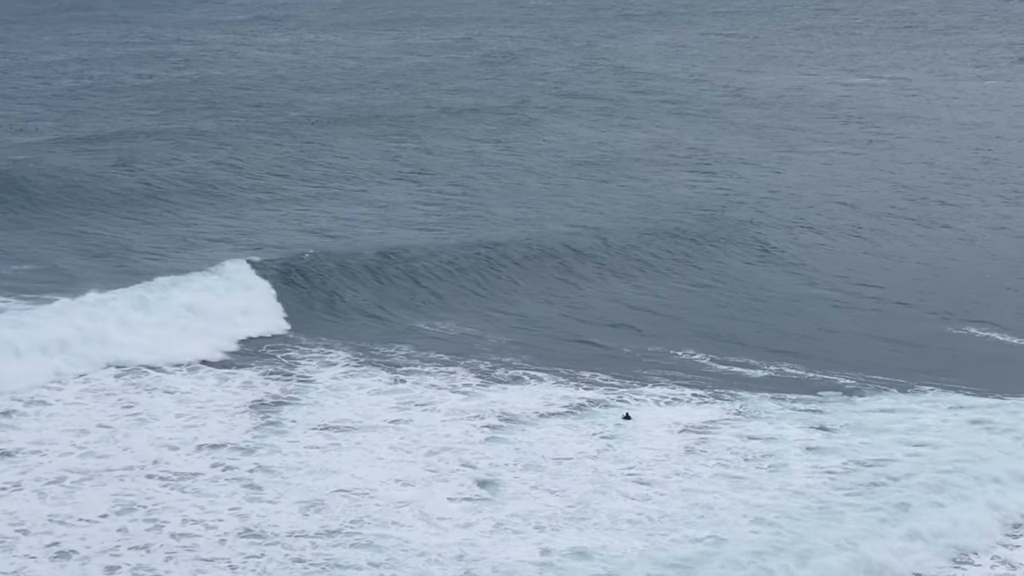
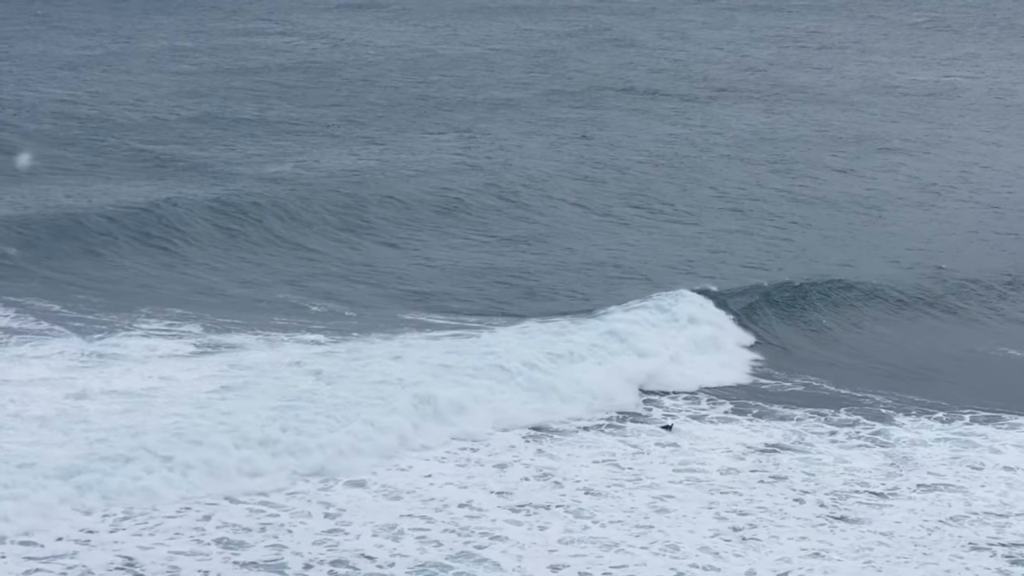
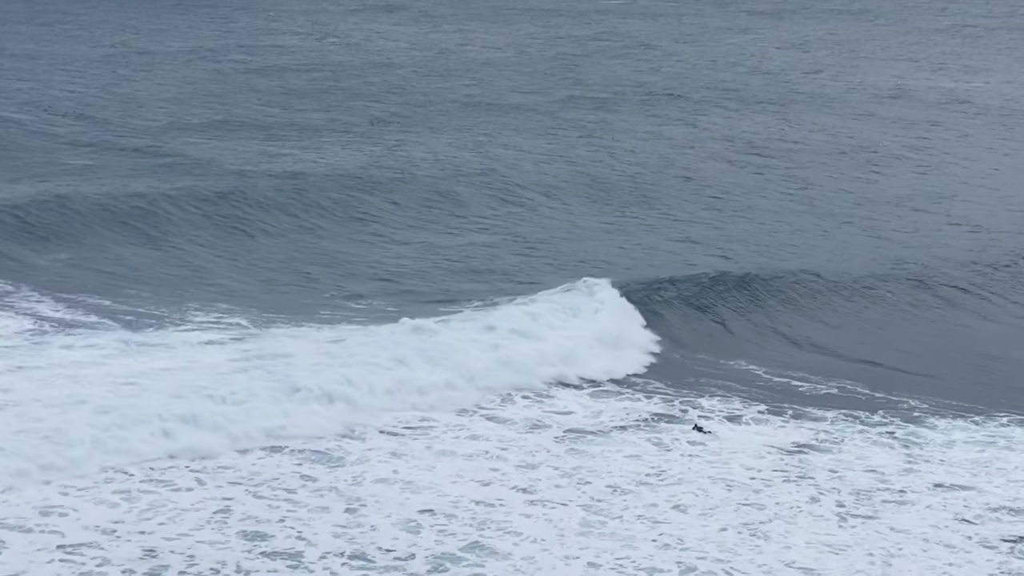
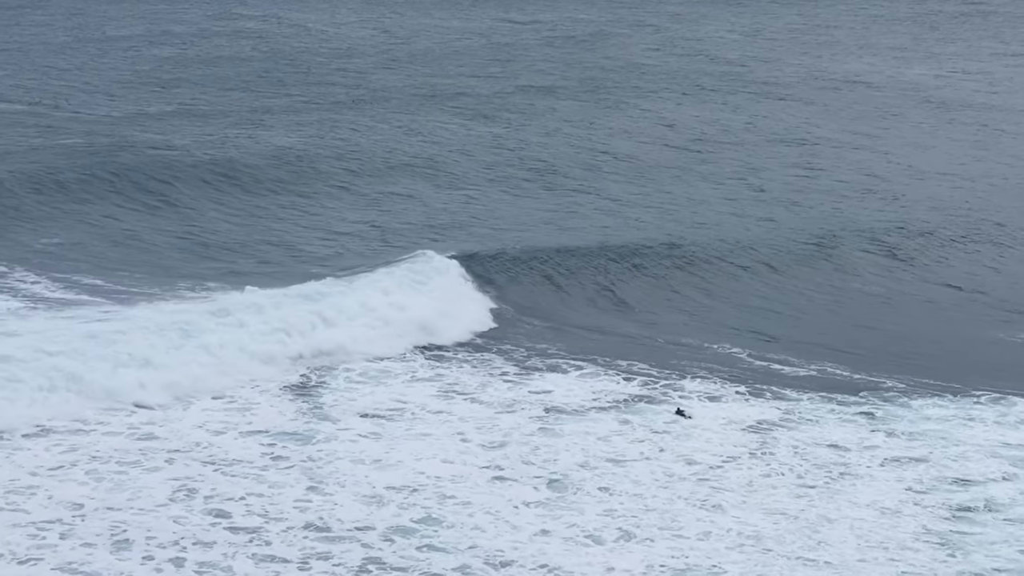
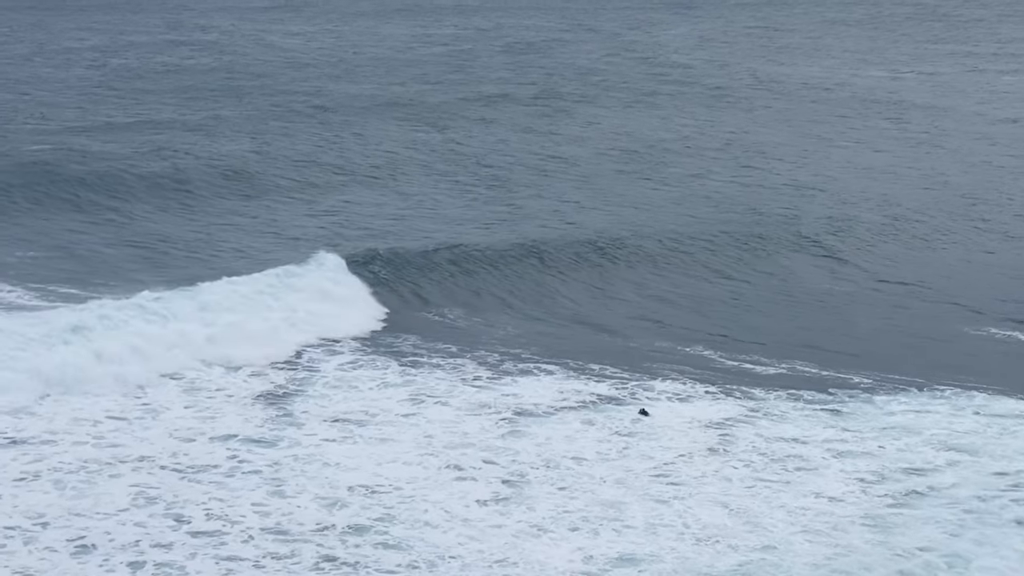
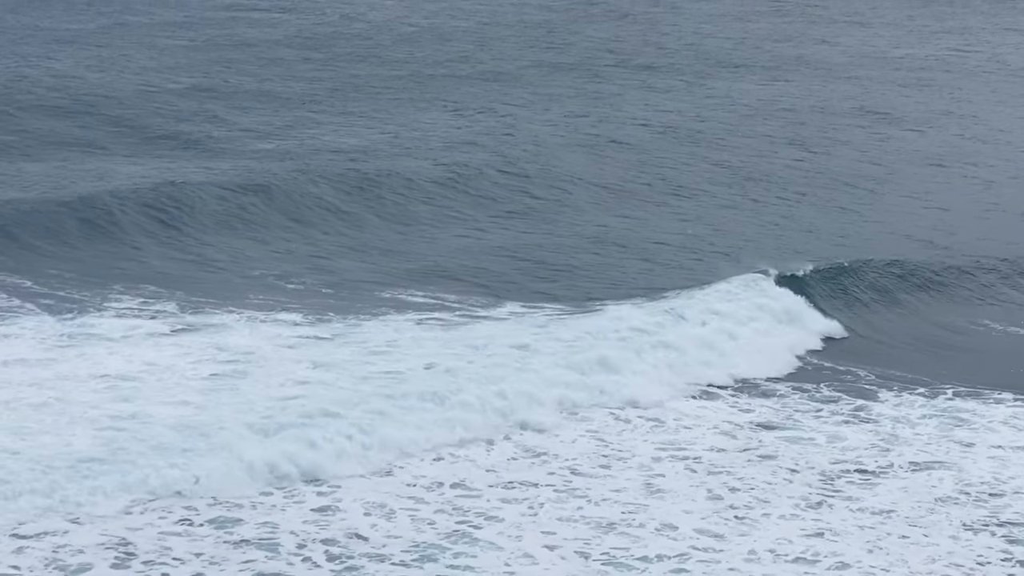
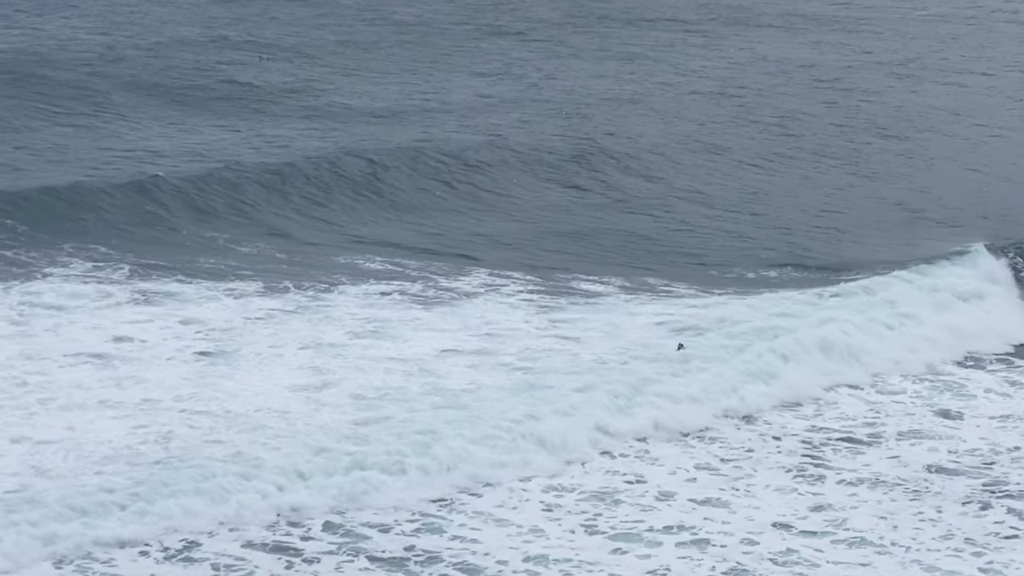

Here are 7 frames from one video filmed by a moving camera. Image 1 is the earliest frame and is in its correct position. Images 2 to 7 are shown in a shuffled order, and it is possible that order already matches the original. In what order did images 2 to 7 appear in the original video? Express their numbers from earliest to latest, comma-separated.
5, 4, 3, 2, 6, 7
